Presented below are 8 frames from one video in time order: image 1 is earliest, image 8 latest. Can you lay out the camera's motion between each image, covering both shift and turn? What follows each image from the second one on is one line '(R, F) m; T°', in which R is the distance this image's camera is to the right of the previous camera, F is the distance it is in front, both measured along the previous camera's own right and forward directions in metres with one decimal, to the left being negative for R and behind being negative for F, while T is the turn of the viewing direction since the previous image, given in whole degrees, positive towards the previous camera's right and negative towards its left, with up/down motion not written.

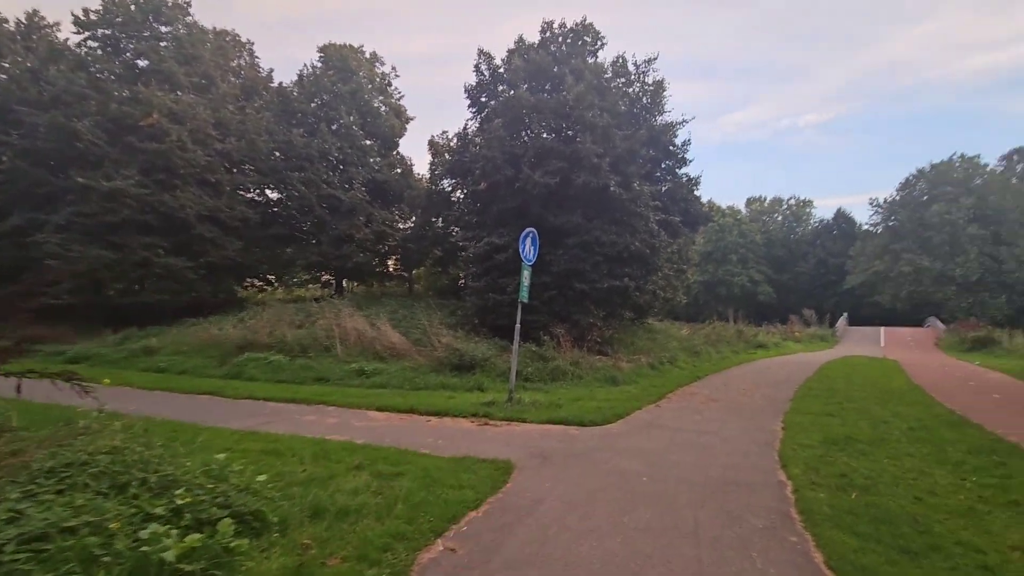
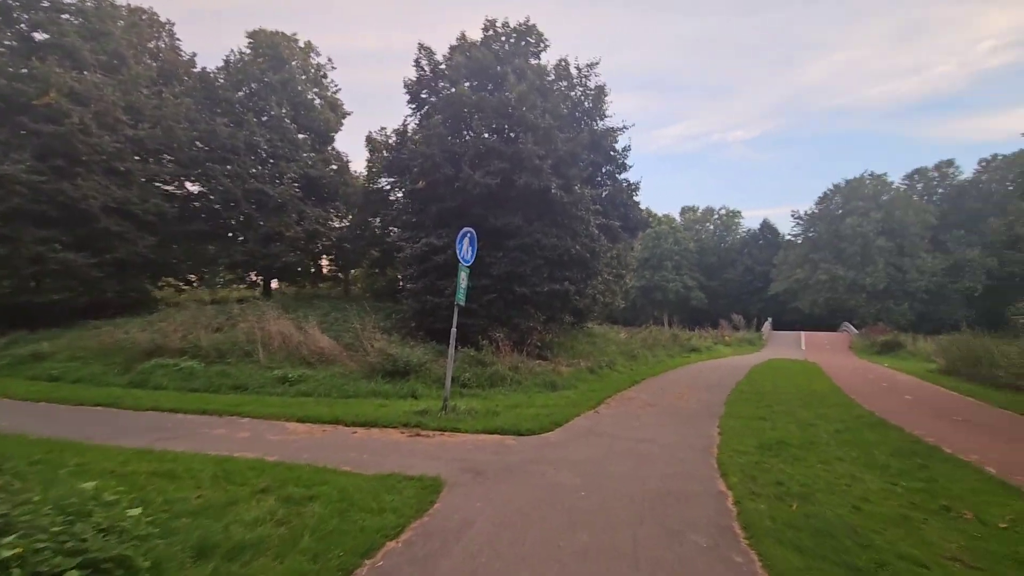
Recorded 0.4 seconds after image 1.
(+0.1, +0.5) m; +6°
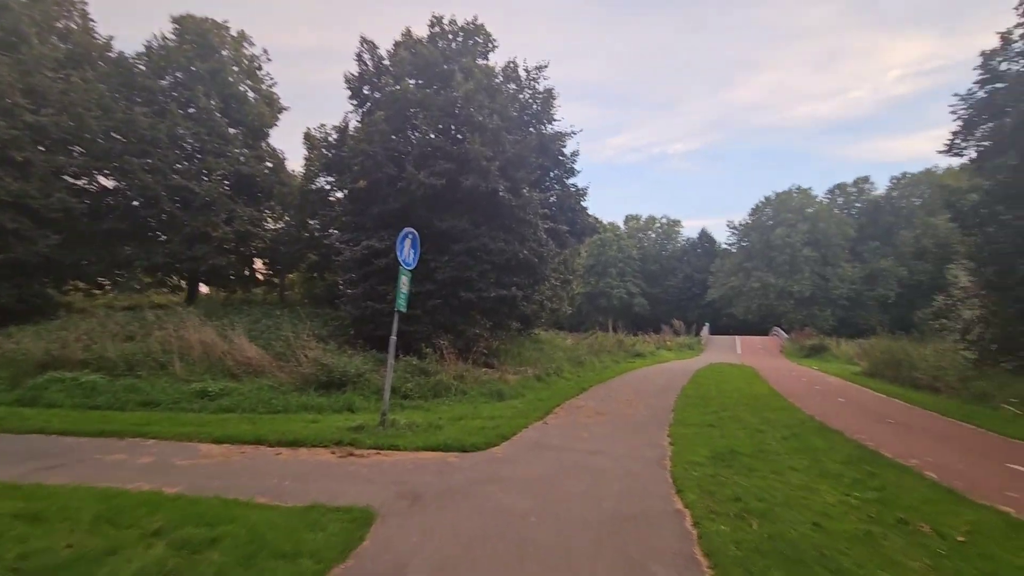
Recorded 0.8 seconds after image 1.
(0.0, +0.6) m; +6°
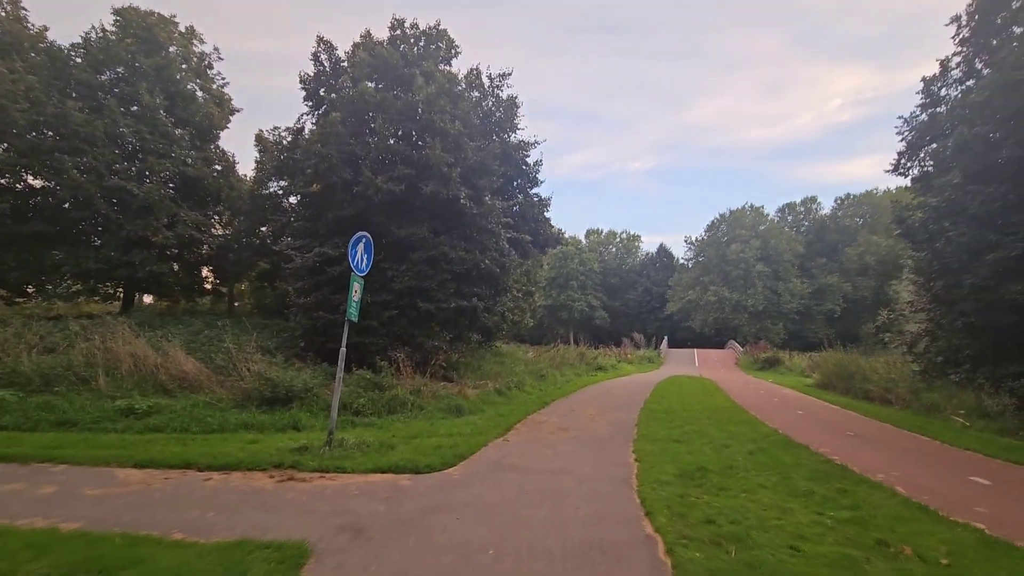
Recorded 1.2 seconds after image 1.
(0.0, +0.5) m; +4°
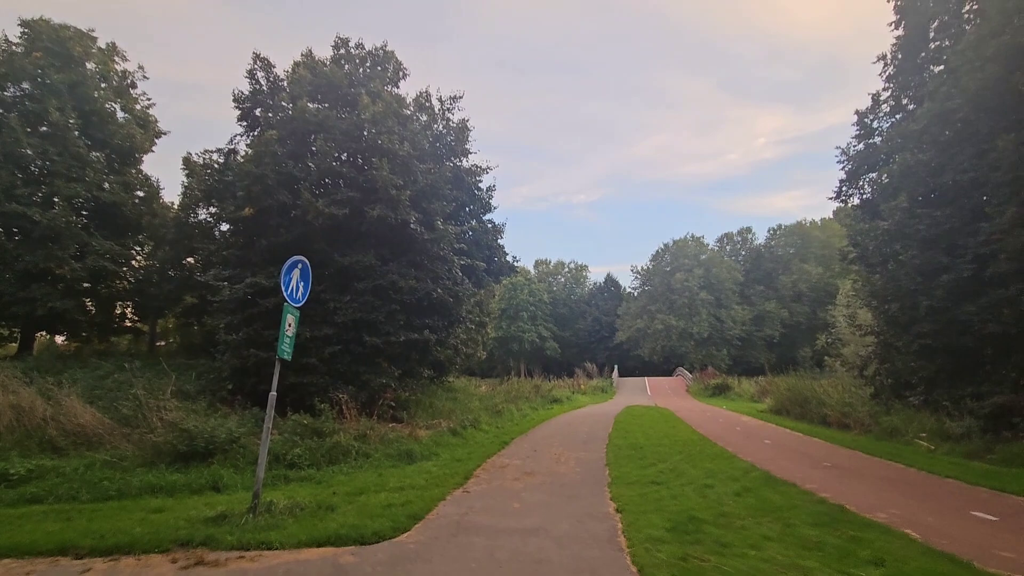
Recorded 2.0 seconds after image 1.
(-0.2, +1.0) m; +6°
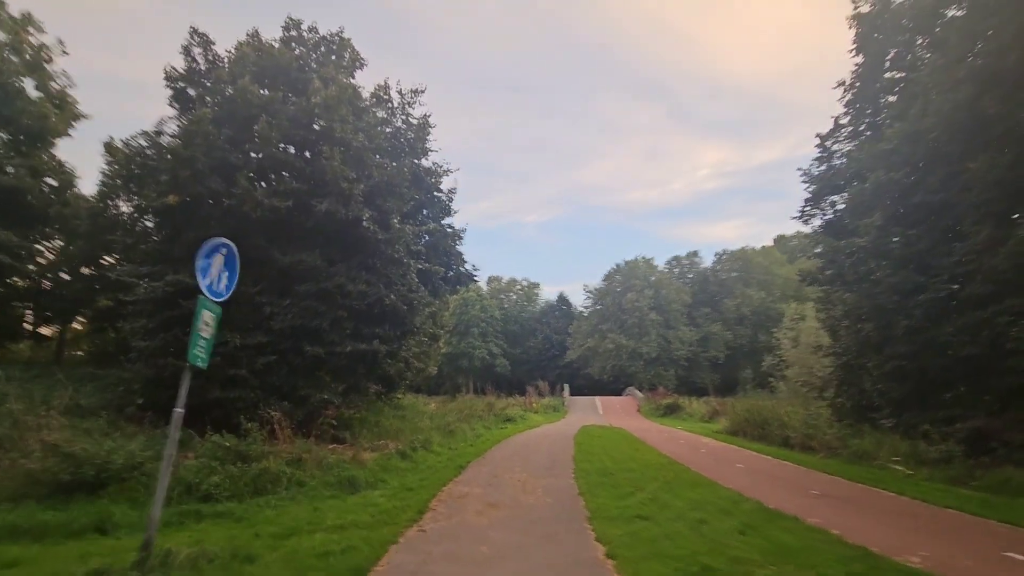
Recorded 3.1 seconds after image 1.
(-0.3, +1.3) m; +6°
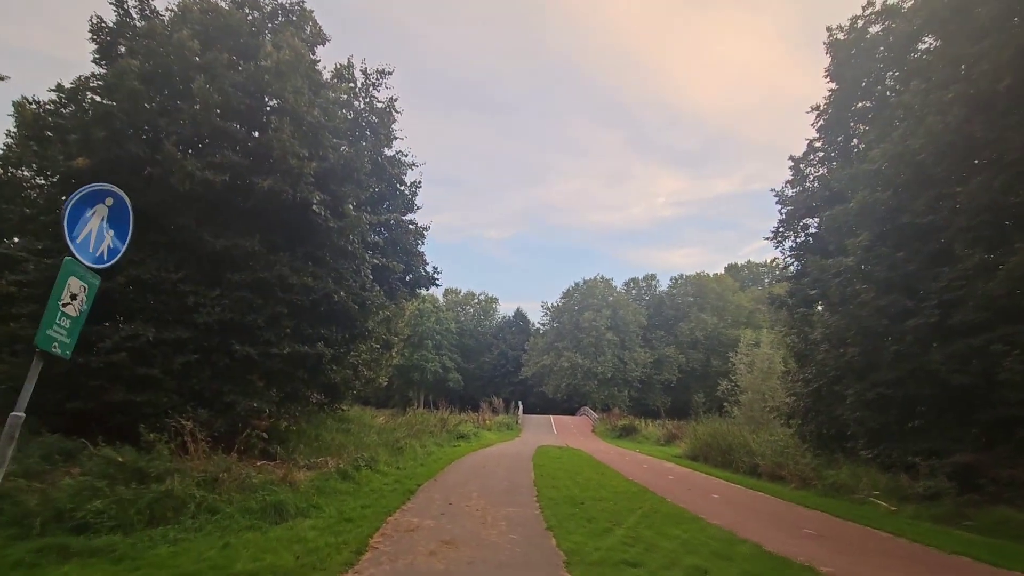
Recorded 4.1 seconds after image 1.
(-0.3, +1.4) m; +5°
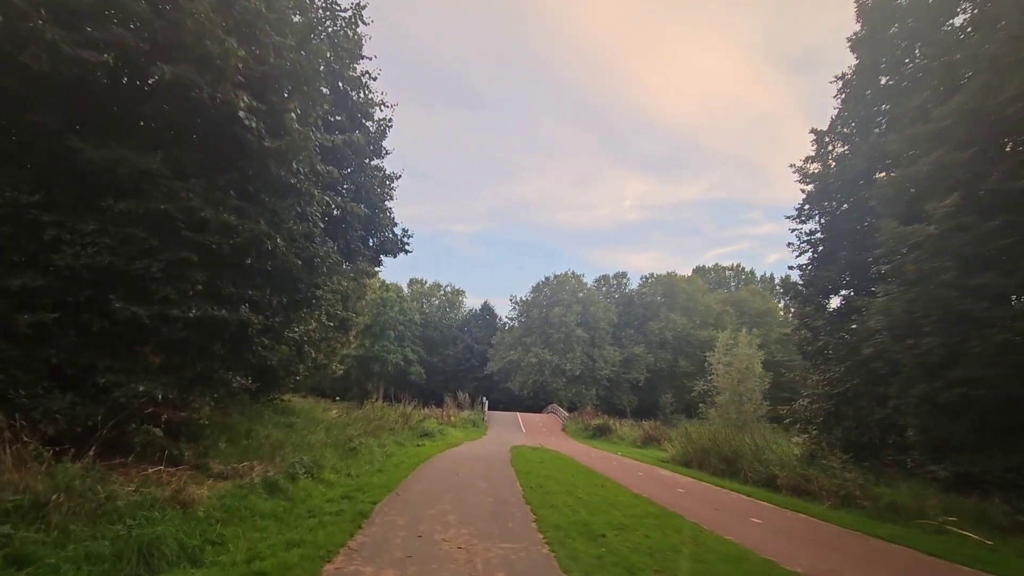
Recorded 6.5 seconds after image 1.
(-0.6, +3.2) m; +4°
